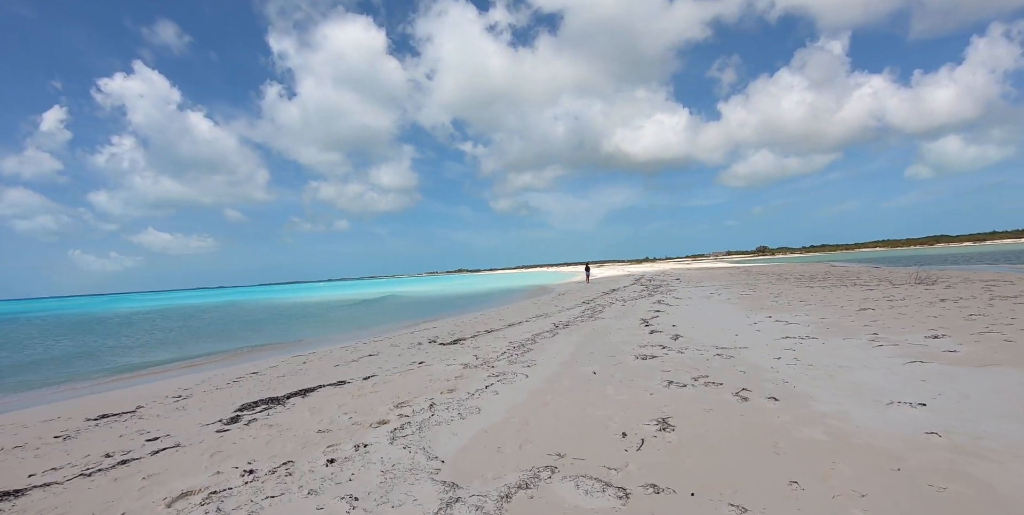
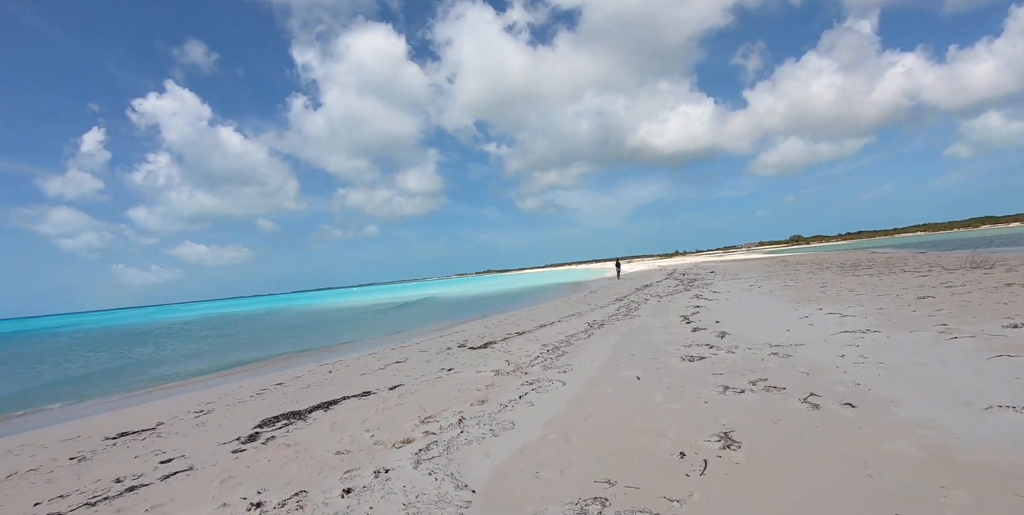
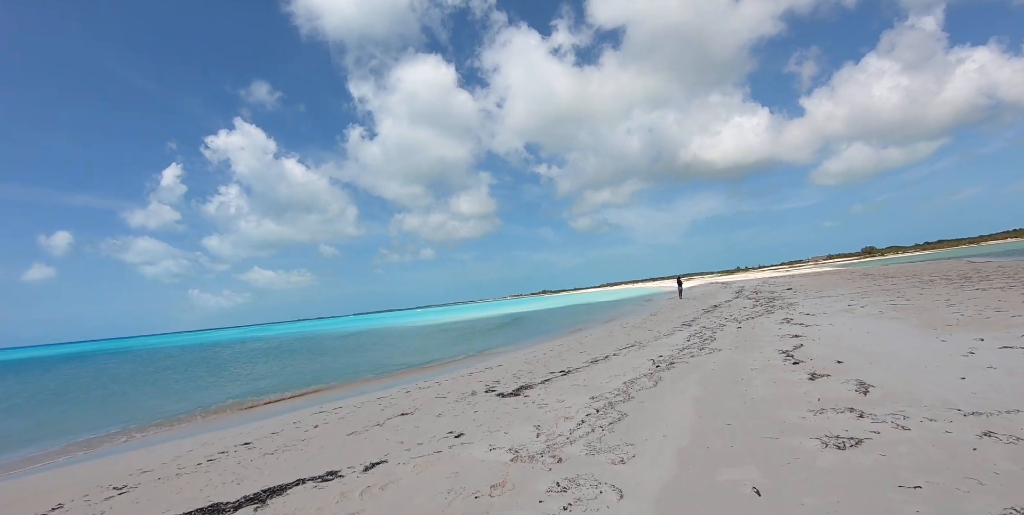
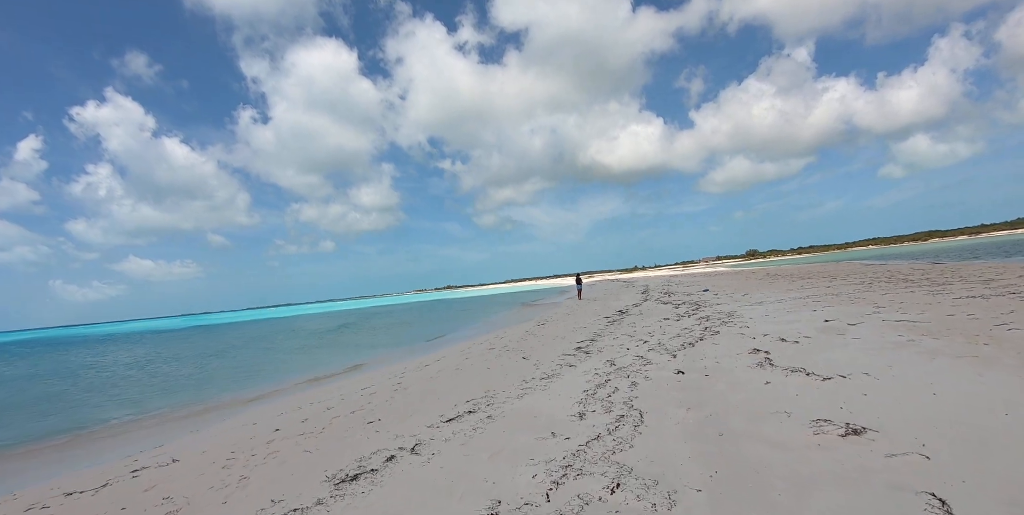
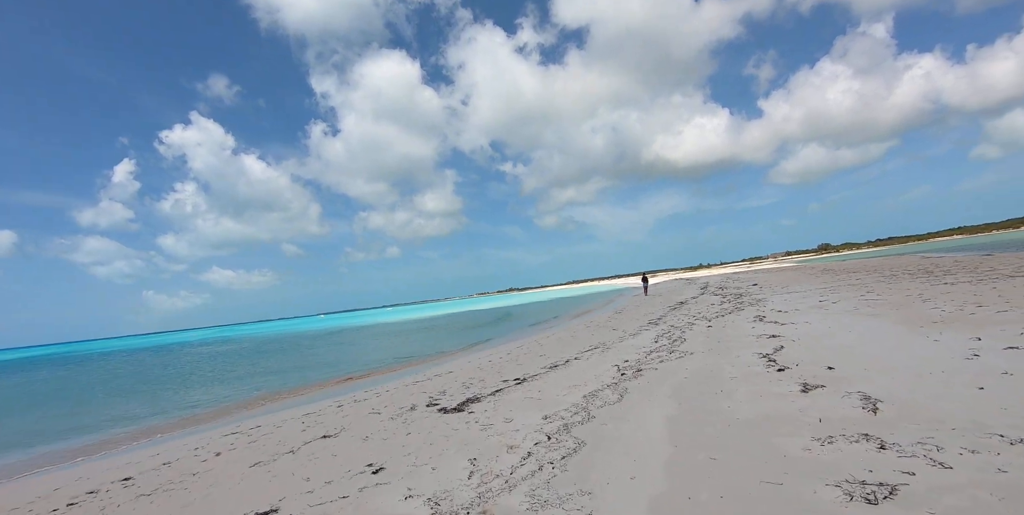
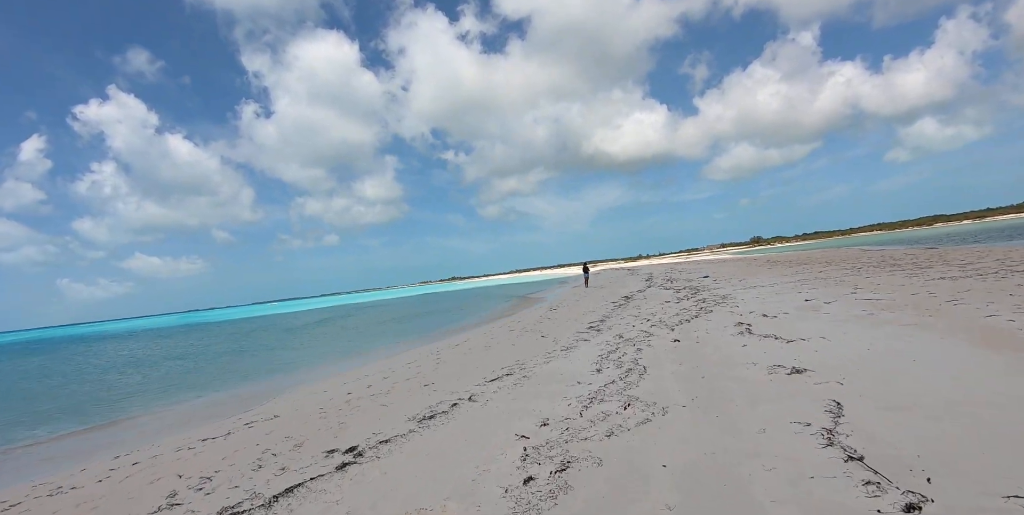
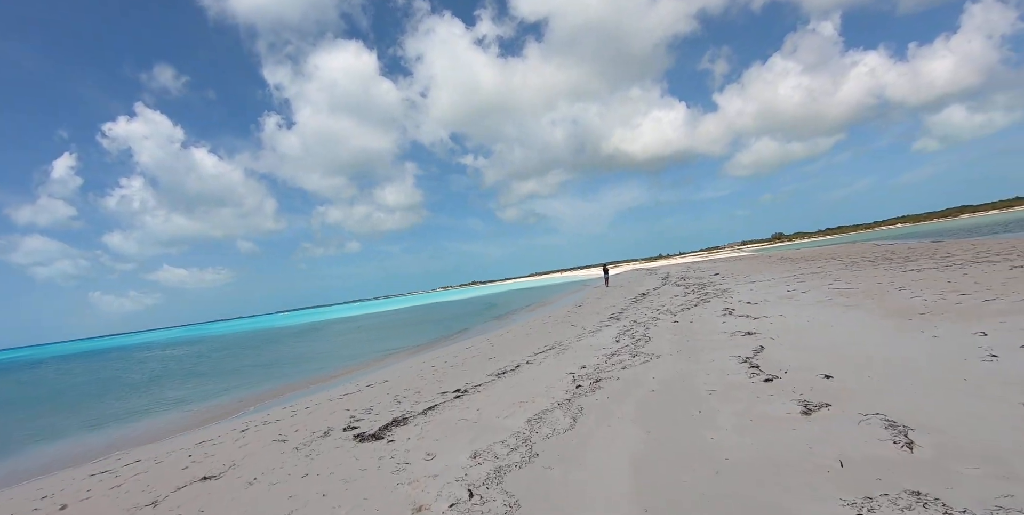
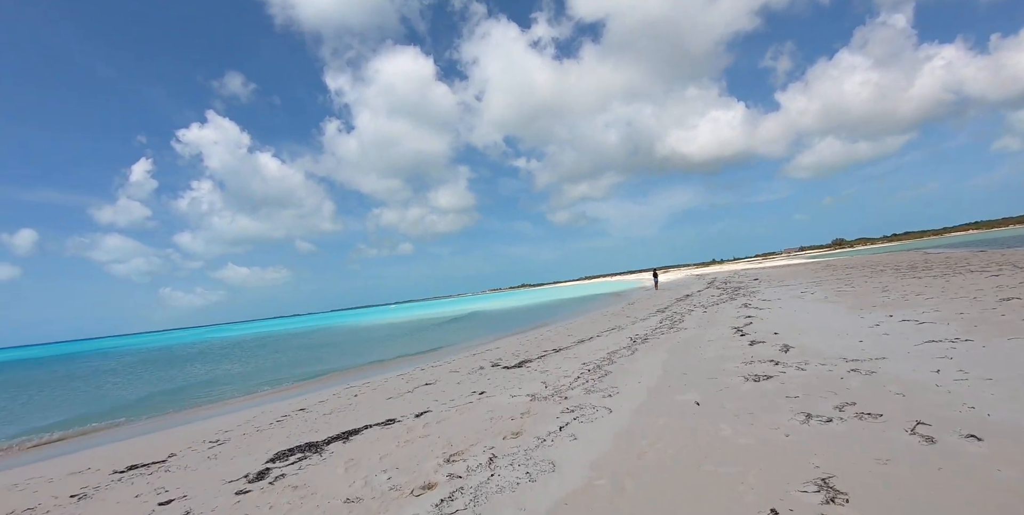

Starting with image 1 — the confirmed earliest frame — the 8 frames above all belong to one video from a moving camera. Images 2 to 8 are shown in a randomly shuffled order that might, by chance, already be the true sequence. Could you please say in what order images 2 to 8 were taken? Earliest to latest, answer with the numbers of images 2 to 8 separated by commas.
2, 8, 3, 5, 7, 6, 4
